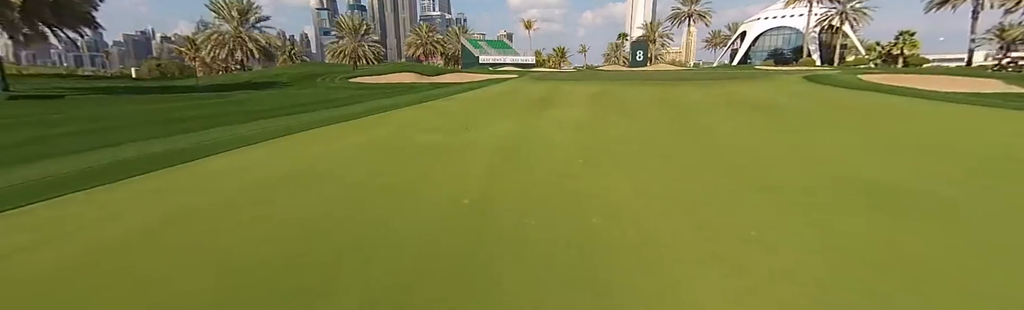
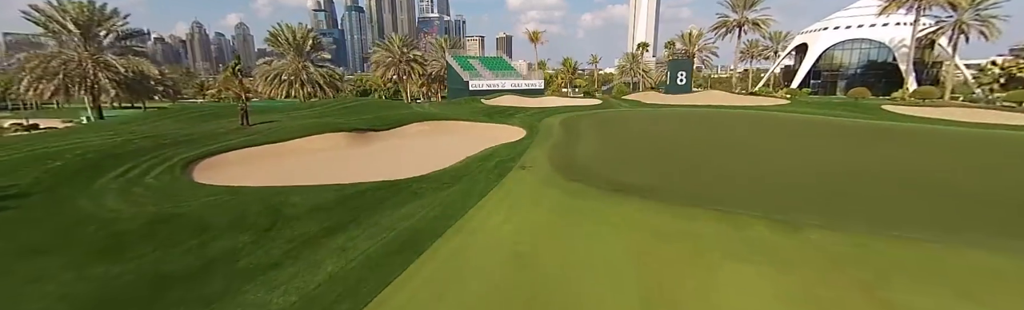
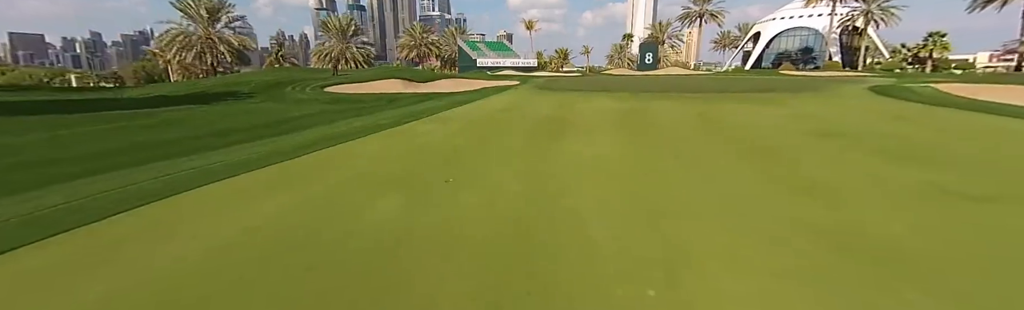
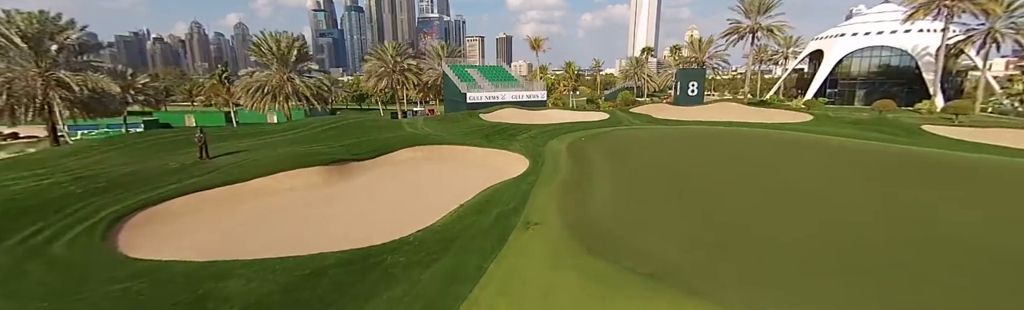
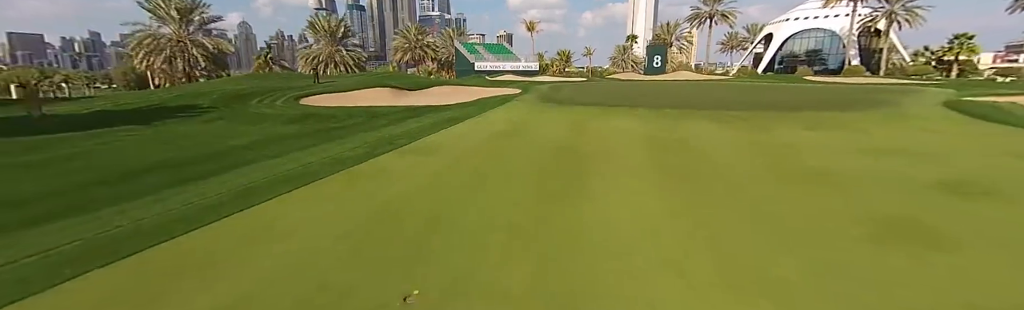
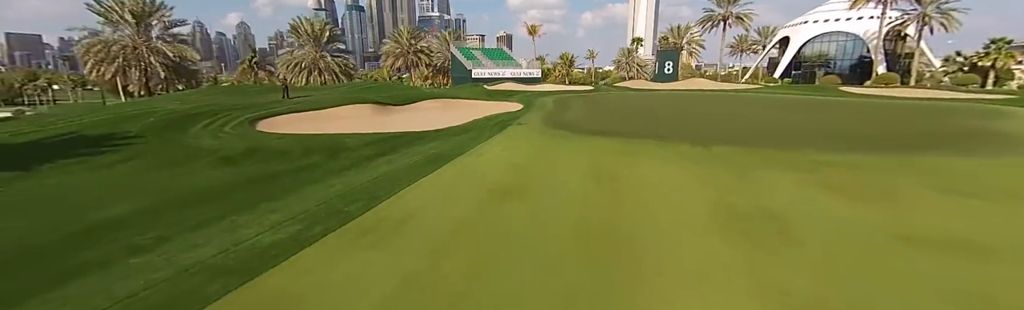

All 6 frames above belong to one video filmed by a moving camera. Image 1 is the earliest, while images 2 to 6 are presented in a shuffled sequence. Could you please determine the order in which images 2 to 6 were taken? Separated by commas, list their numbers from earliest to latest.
3, 5, 6, 2, 4
